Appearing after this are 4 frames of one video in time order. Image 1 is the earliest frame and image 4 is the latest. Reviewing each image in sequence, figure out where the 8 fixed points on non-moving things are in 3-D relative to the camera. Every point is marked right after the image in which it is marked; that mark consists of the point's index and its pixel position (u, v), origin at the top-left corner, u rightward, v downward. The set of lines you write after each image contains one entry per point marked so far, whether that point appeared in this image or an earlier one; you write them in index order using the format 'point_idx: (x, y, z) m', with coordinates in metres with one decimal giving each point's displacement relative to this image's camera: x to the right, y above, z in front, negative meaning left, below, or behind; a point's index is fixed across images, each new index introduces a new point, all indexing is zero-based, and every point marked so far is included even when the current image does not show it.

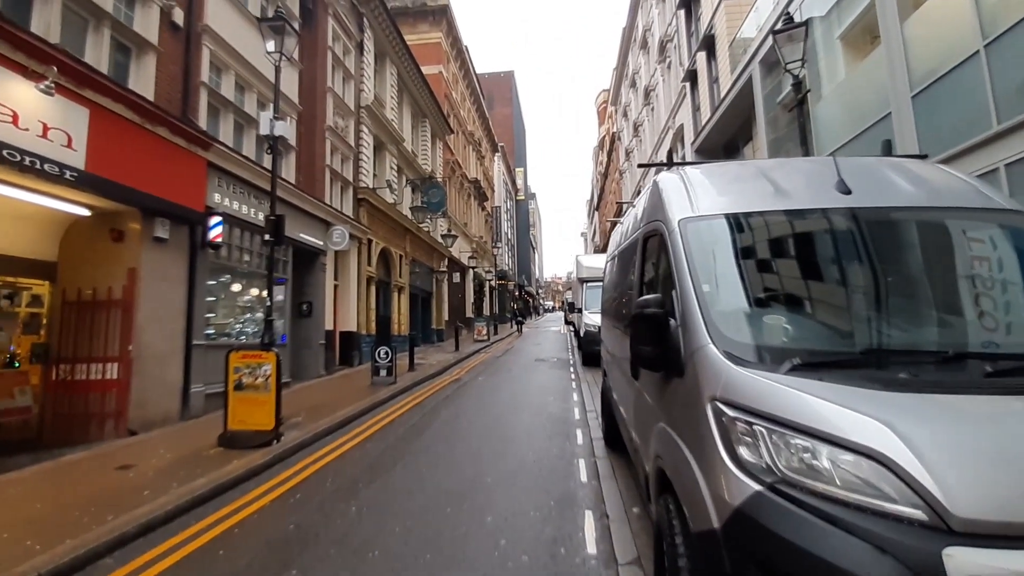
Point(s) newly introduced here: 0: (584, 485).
0: (+0.8, -2.1, +5.2) m
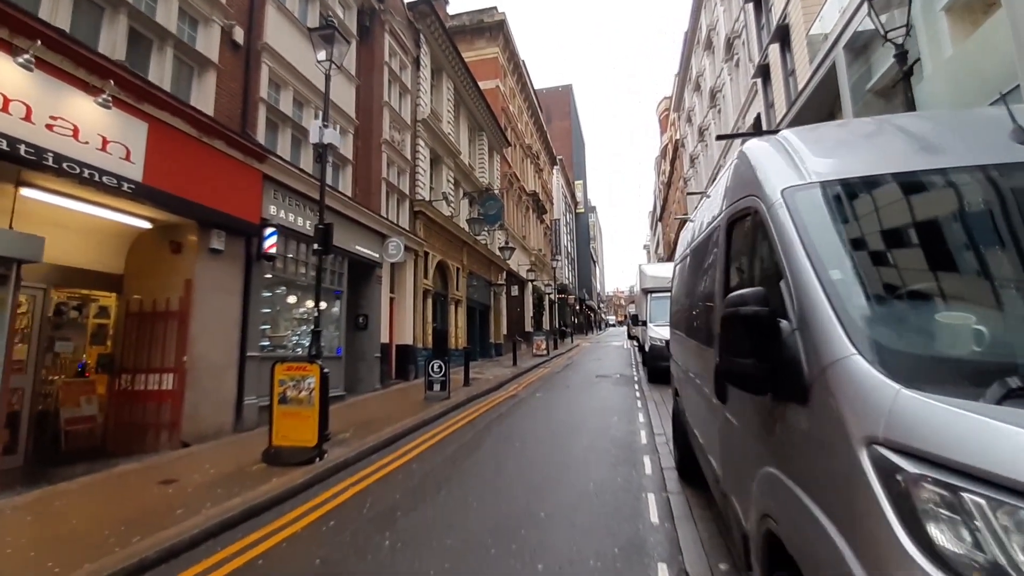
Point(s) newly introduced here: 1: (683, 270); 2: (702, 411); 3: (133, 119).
0: (+1.3, -2.1, +4.4) m
1: (+2.2, +0.2, +6.2) m
2: (+1.6, -1.1, +4.3) m
3: (-5.4, +2.4, +7.0) m
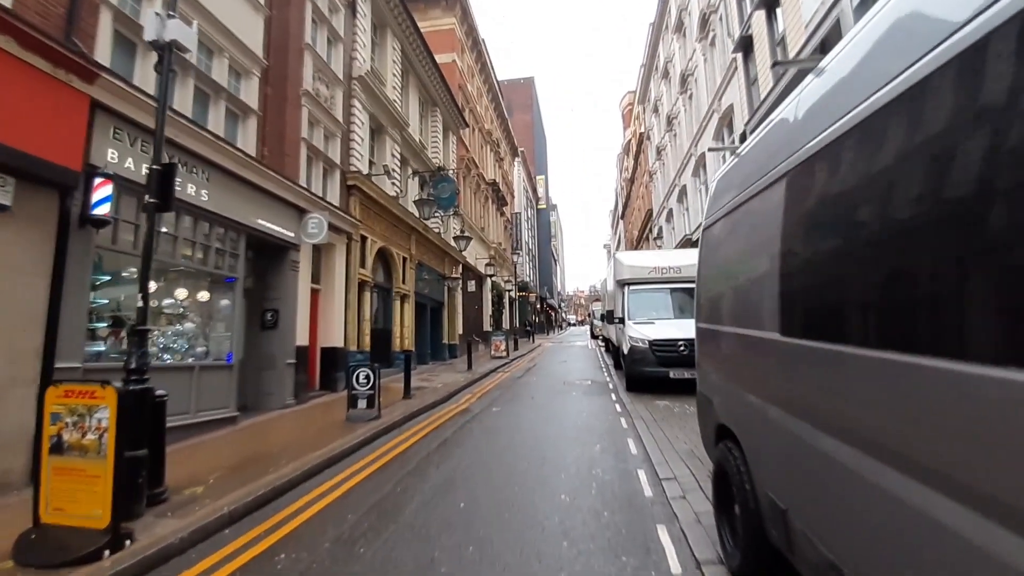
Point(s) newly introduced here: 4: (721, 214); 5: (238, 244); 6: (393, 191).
0: (+0.9, -1.9, +1.9) m
1: (+1.7, +0.4, +3.9) m
2: (+1.3, -0.8, +1.9) m
3: (-5.9, +2.7, +4.1) m
4: (+1.7, +0.6, +4.2) m
5: (-5.1, +0.8, +9.2) m
6: (-4.0, +3.2, +16.5) m
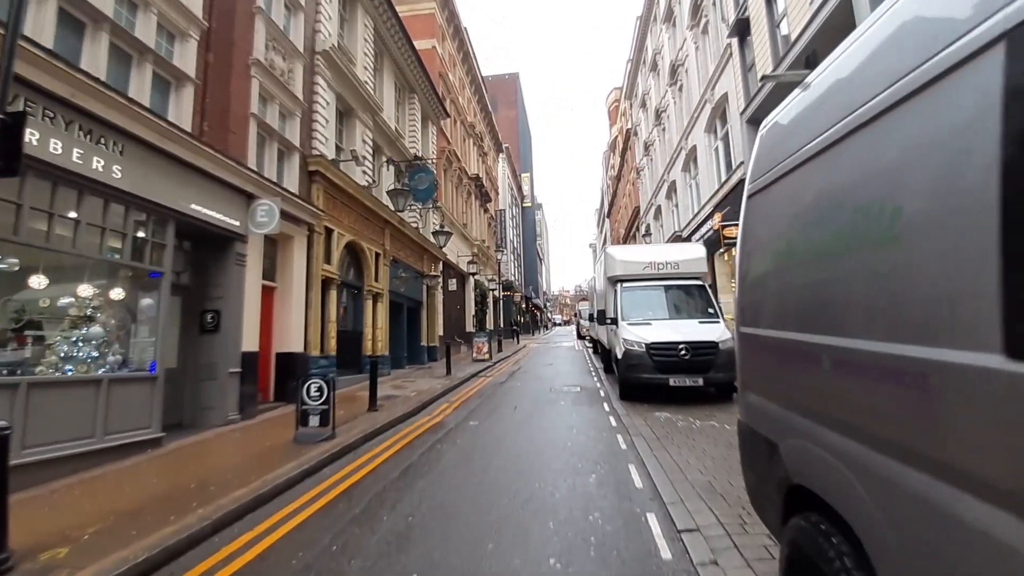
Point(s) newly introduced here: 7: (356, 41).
0: (+0.8, -1.8, +0.7) m
1: (+1.5, +0.5, +2.7) m
2: (+1.2, -0.8, +0.7) m
3: (-6.1, +2.7, +2.6) m
4: (+1.5, +0.7, +3.0) m
5: (-5.4, +0.9, +7.8) m
6: (-4.5, +3.3, +15.1) m
7: (-4.9, +7.7, +15.6) m
